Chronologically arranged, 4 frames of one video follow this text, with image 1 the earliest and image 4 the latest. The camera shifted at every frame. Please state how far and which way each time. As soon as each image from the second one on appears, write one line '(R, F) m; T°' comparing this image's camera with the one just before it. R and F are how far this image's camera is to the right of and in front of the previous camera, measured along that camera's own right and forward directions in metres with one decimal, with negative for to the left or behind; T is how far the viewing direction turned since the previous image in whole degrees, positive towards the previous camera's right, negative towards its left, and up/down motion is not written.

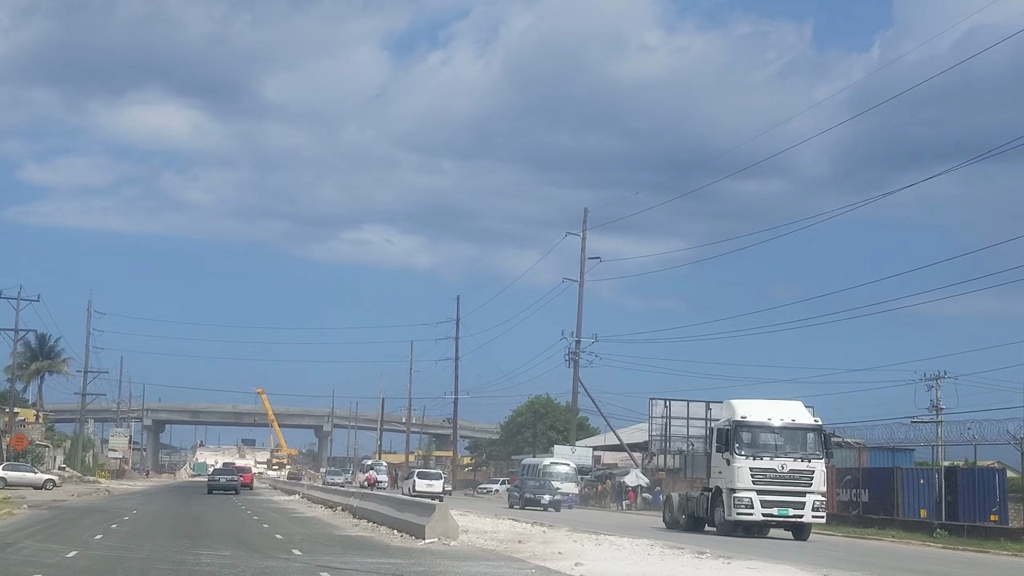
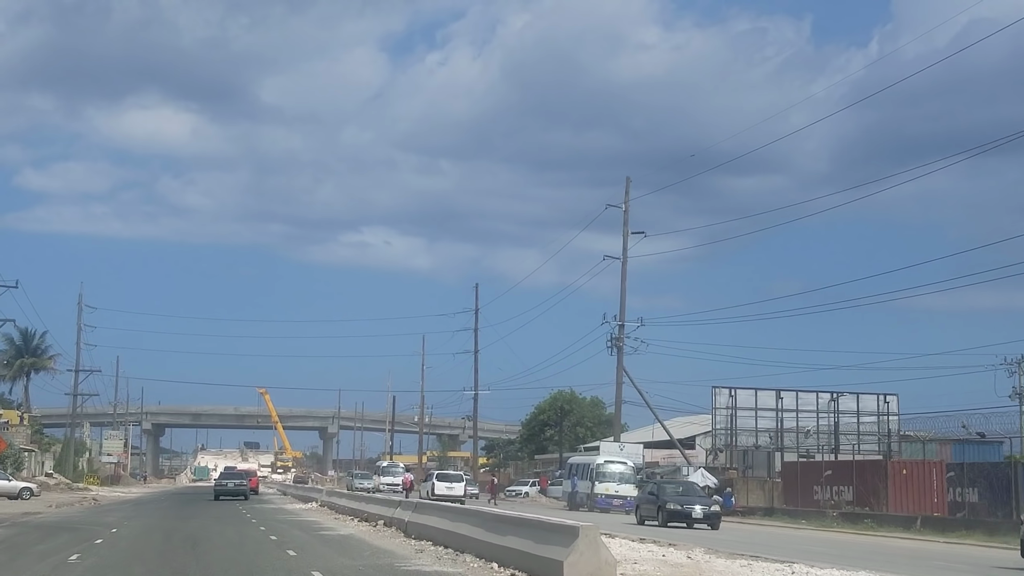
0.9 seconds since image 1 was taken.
(-1.6, +7.4) m; 0°
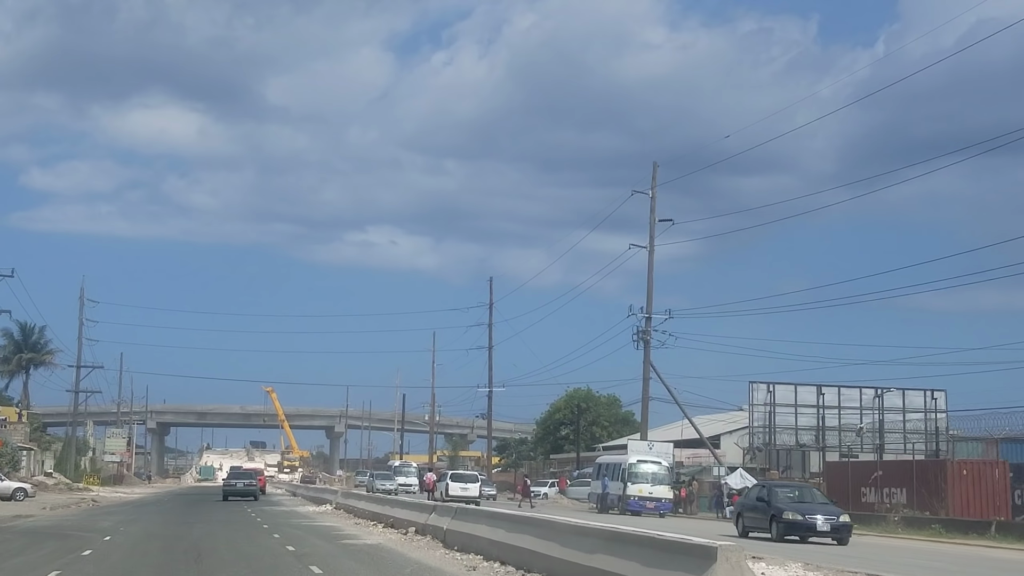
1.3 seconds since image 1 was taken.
(-0.7, +3.1) m; 0°
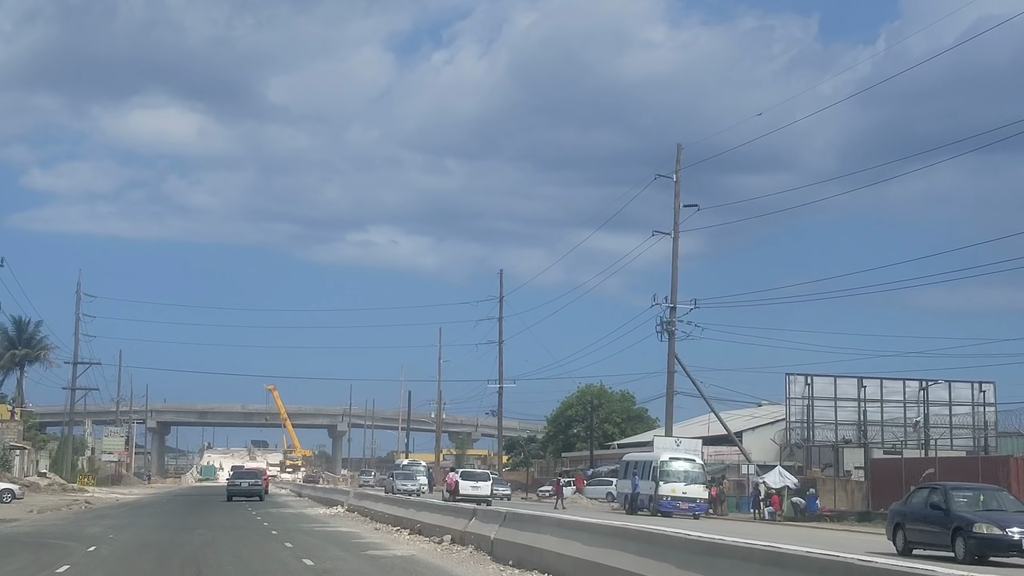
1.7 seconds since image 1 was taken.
(-0.6, +3.1) m; 0°
